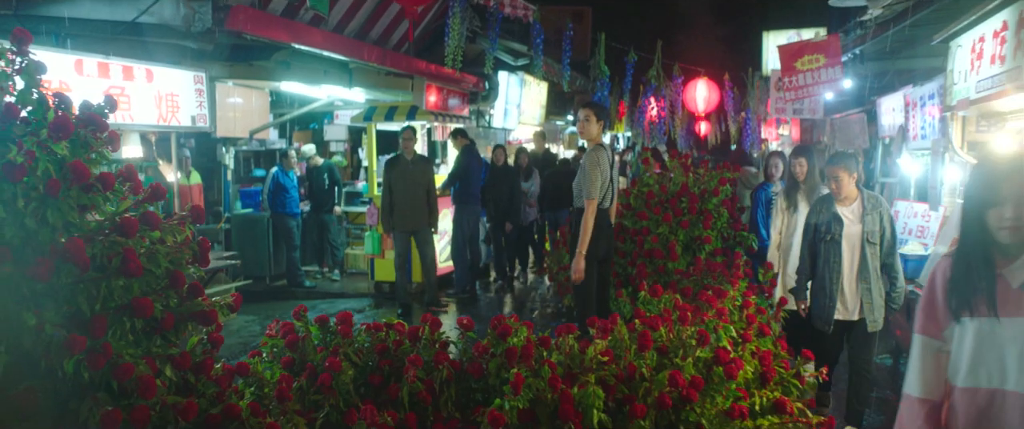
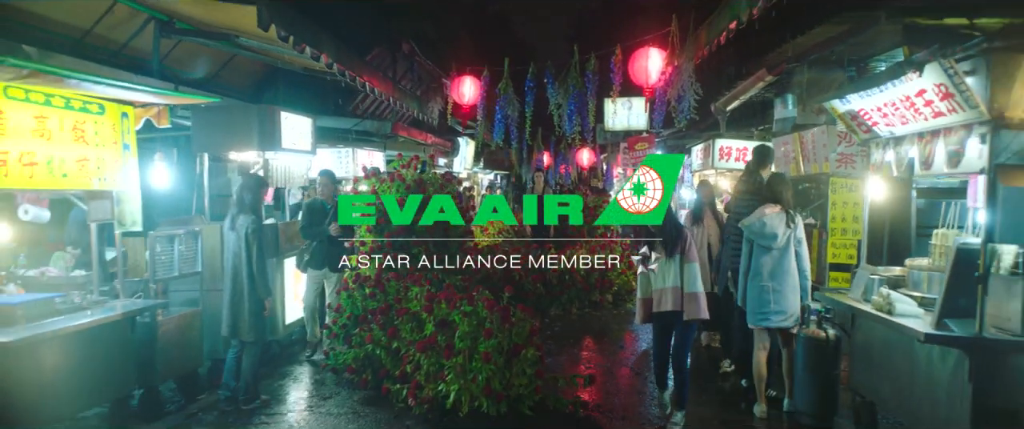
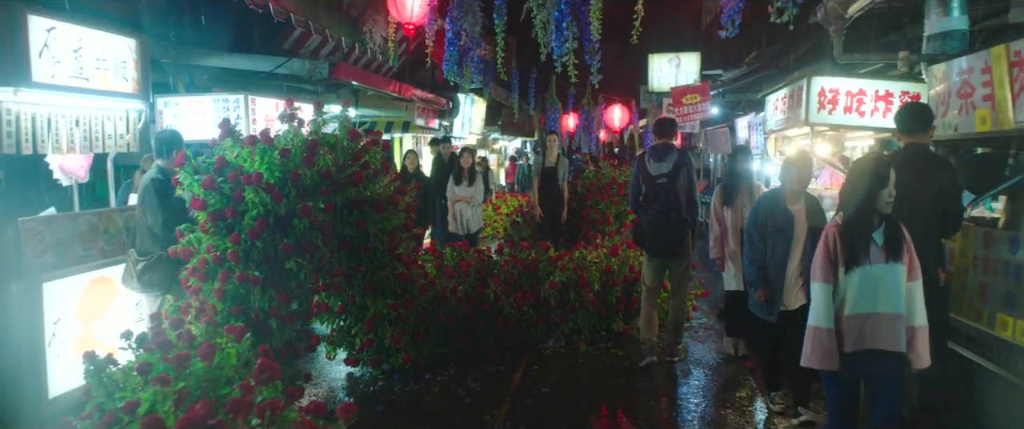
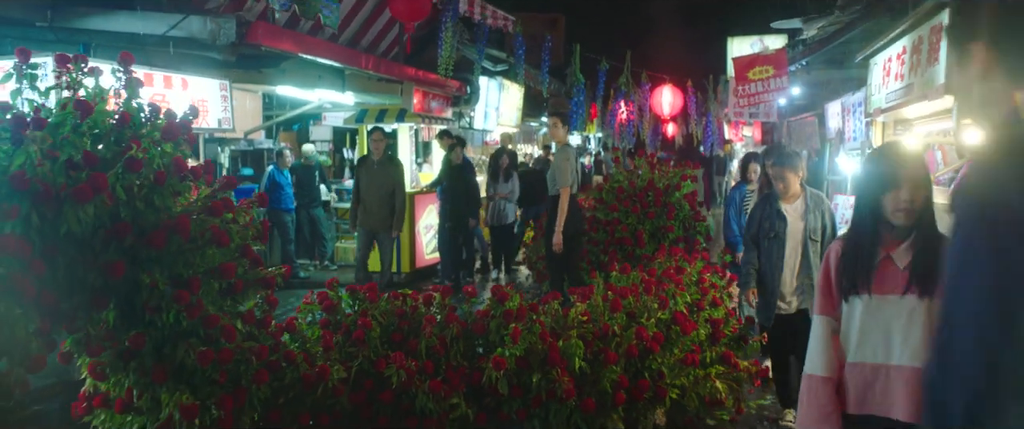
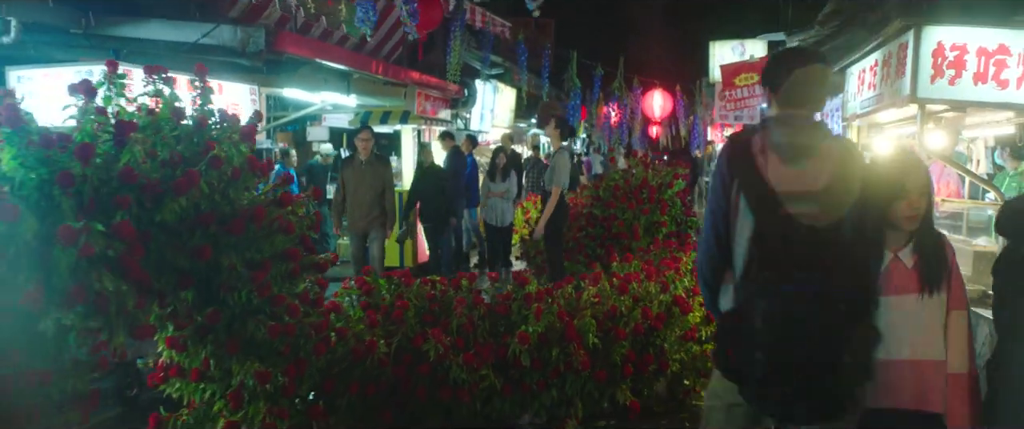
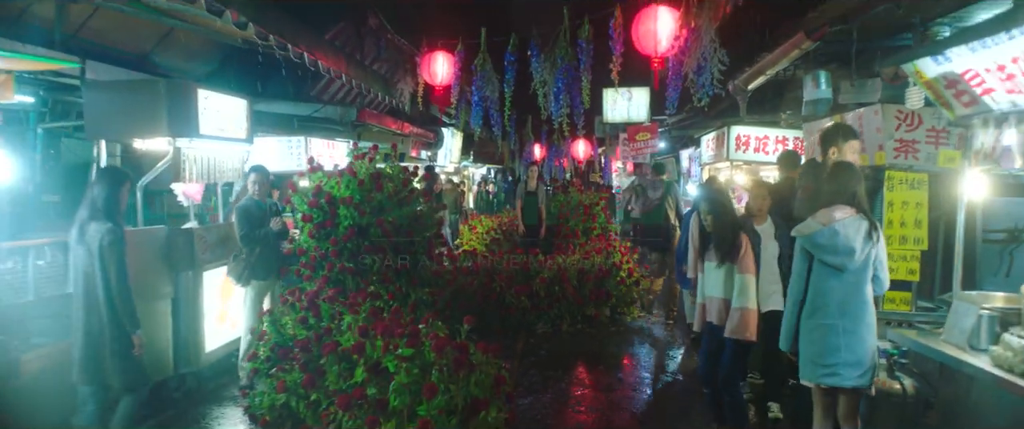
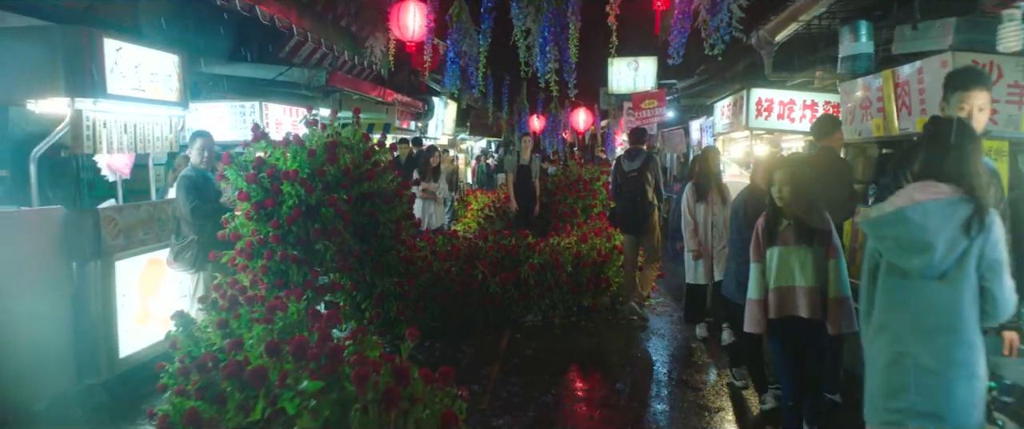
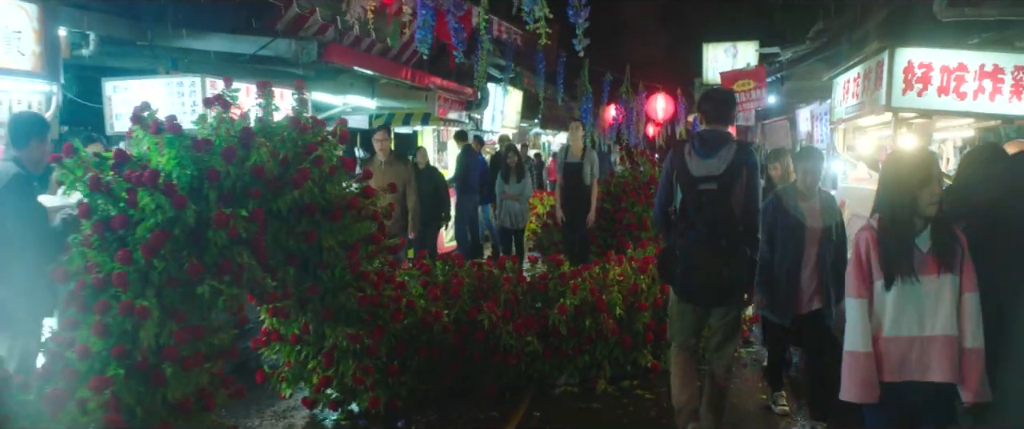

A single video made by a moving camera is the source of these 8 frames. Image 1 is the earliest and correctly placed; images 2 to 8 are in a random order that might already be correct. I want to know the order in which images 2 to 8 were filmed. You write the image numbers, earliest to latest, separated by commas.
4, 5, 8, 3, 7, 6, 2
